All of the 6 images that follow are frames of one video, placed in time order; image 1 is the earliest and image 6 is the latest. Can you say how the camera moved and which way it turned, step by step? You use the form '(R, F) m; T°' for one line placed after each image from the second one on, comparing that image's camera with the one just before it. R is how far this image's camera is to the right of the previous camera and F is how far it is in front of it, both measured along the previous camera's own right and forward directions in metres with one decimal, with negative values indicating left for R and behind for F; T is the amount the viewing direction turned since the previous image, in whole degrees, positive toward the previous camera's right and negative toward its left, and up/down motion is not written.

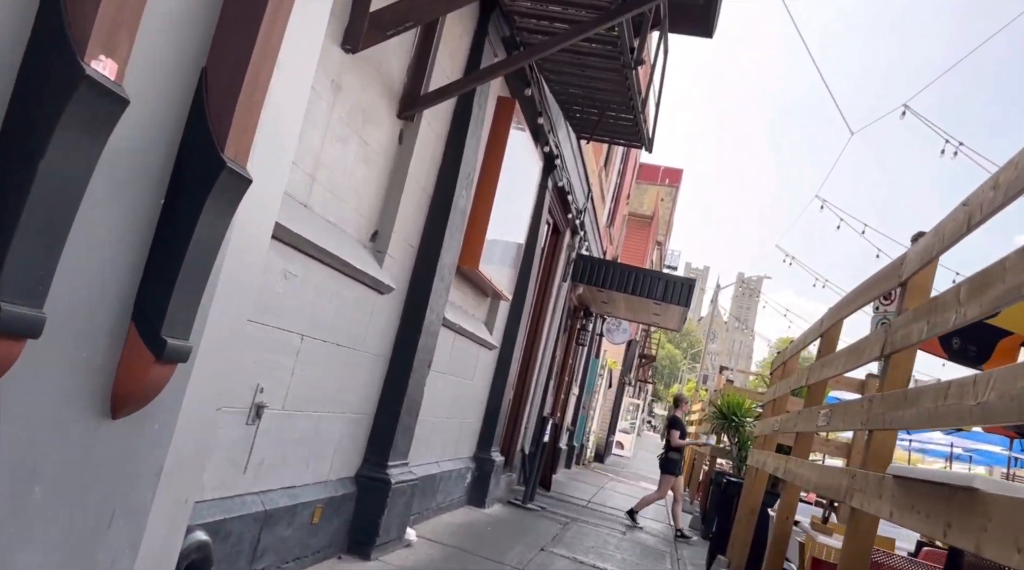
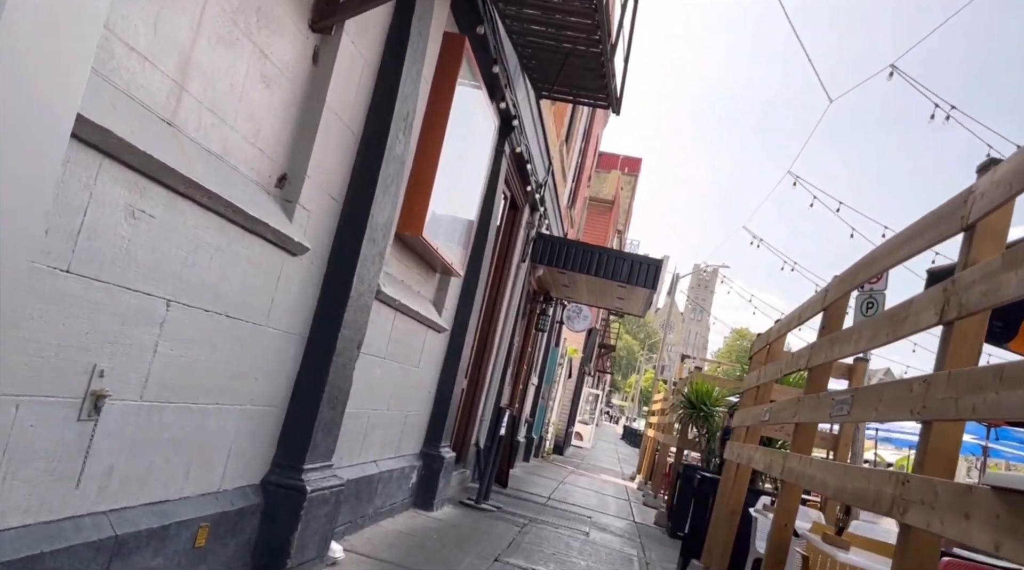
(+0.1, +0.9) m; +3°
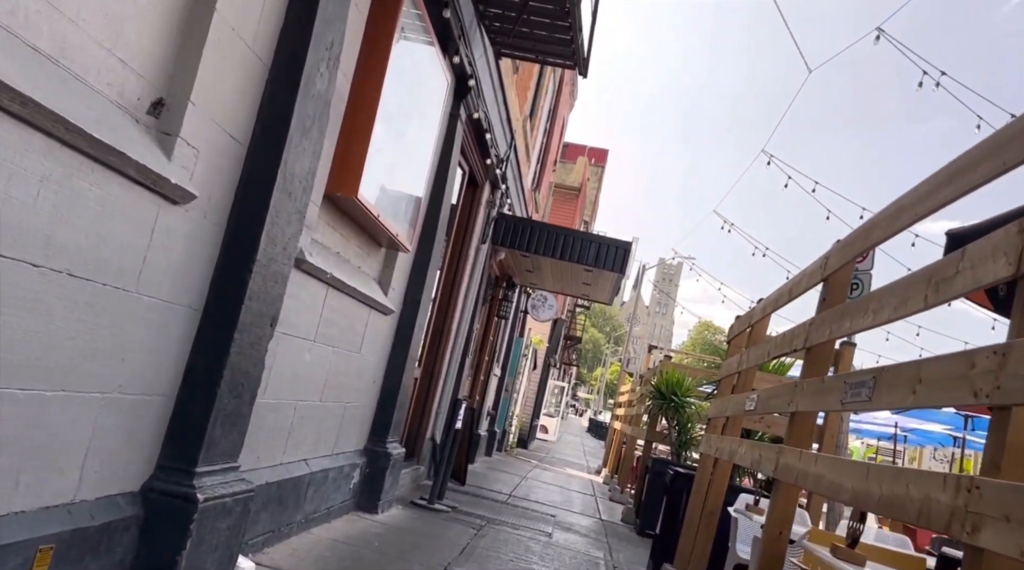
(+0.1, +0.7) m; +2°
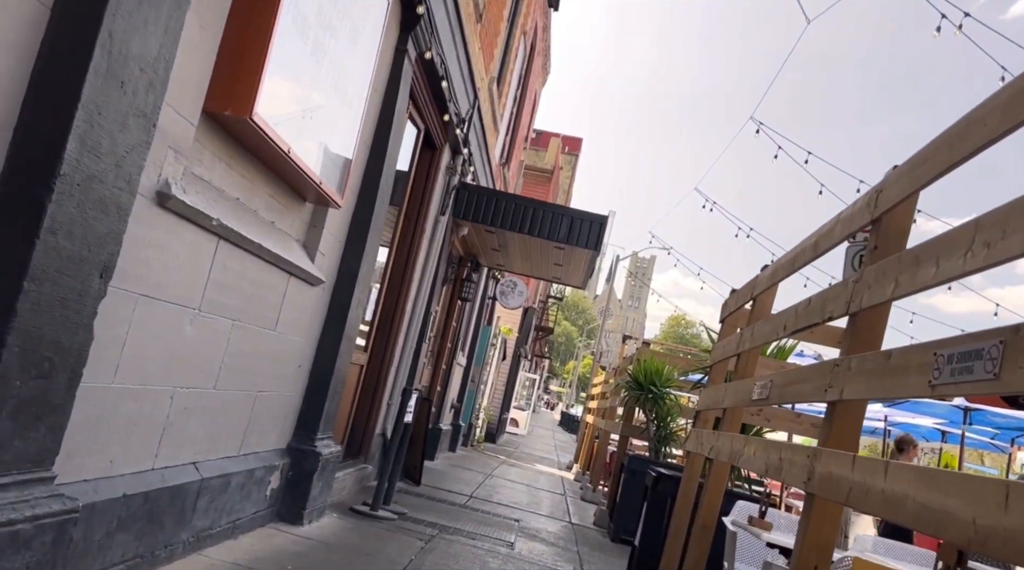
(+0.1, +1.1) m; +2°
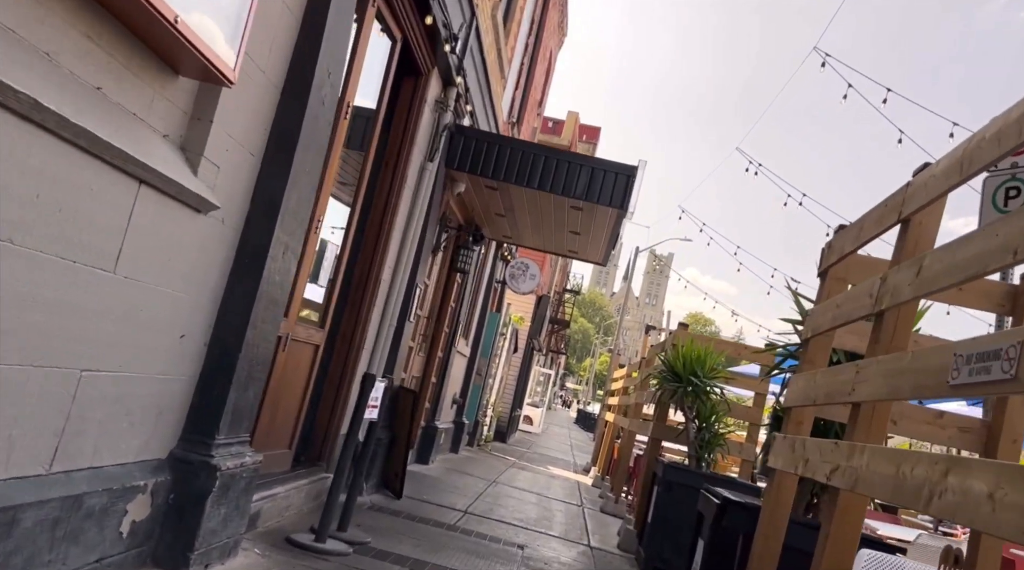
(+0.1, +1.9) m; -1°
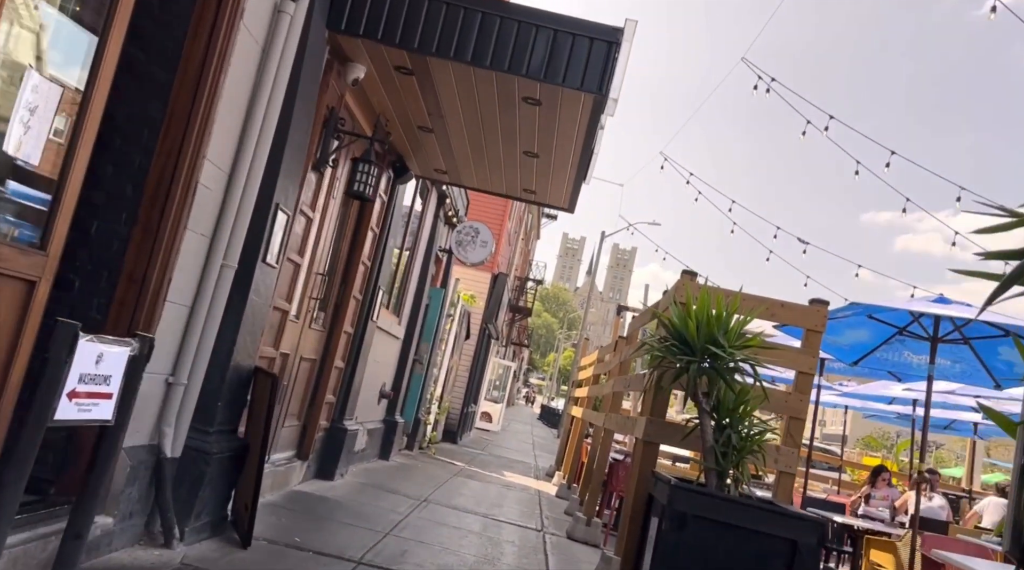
(+0.3, +2.7) m; +2°
